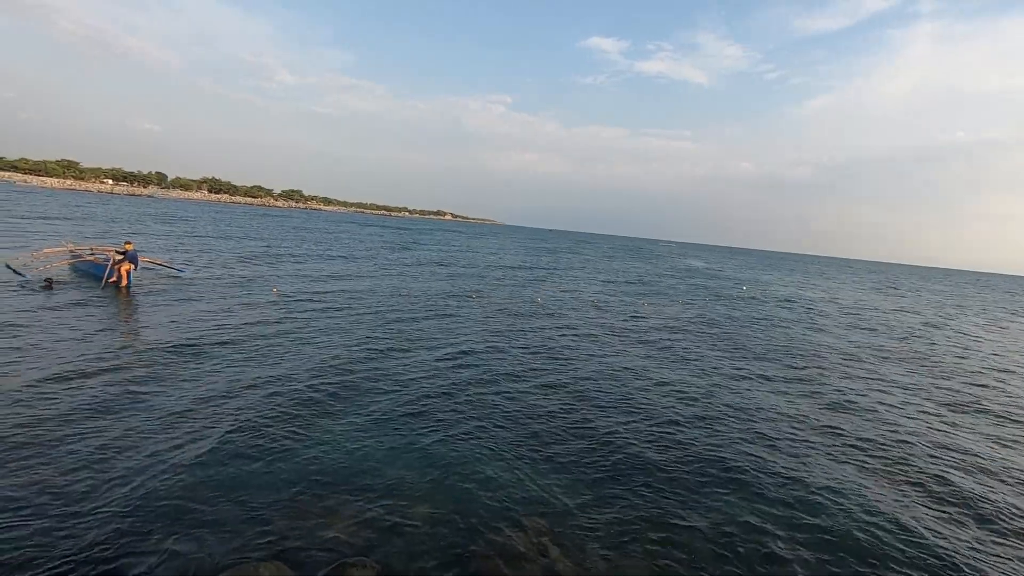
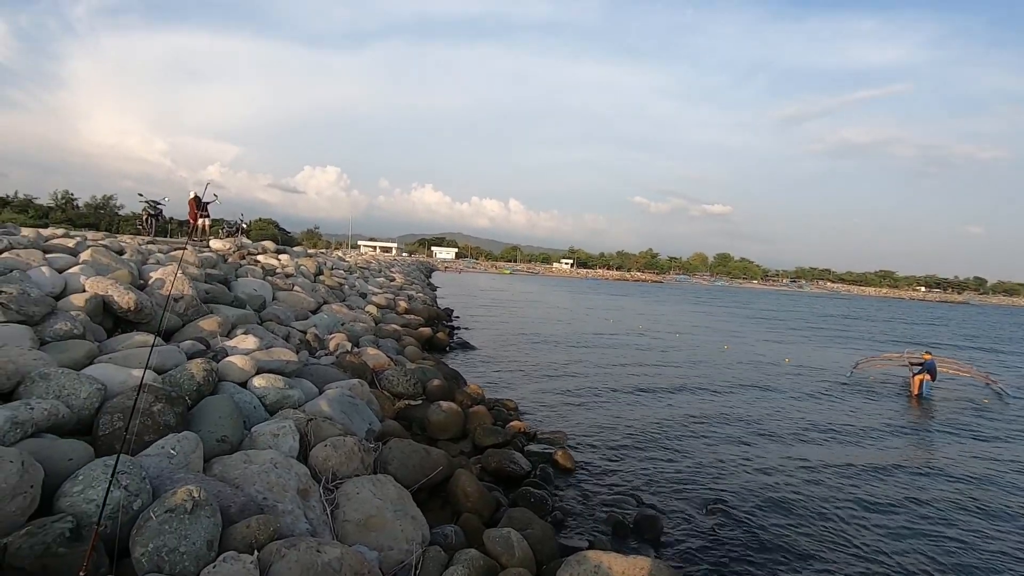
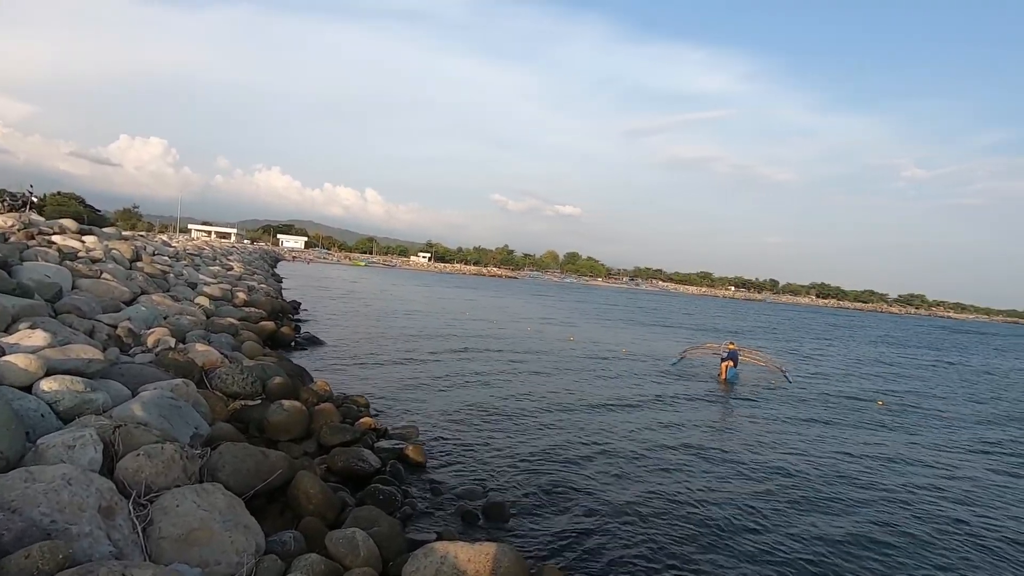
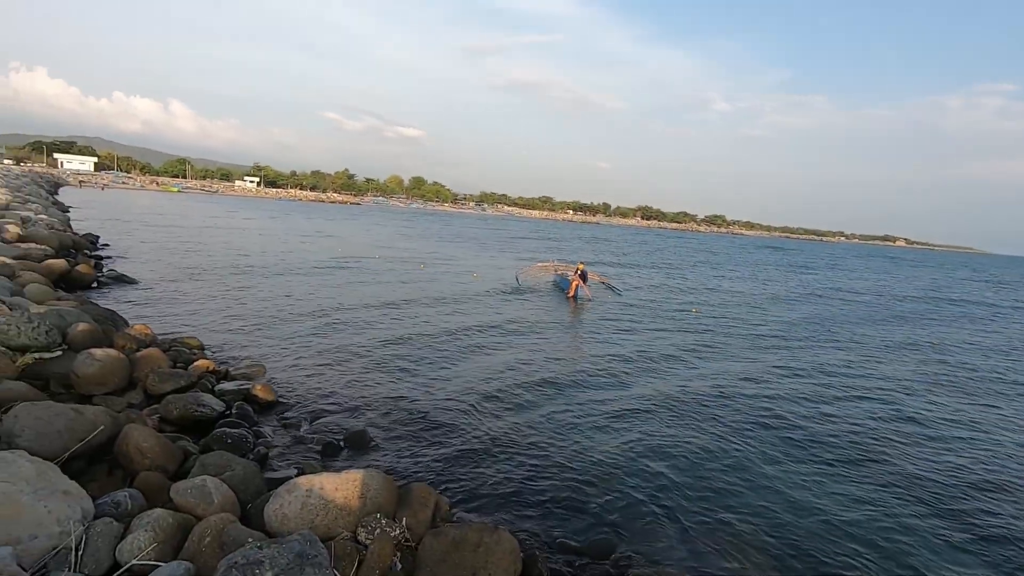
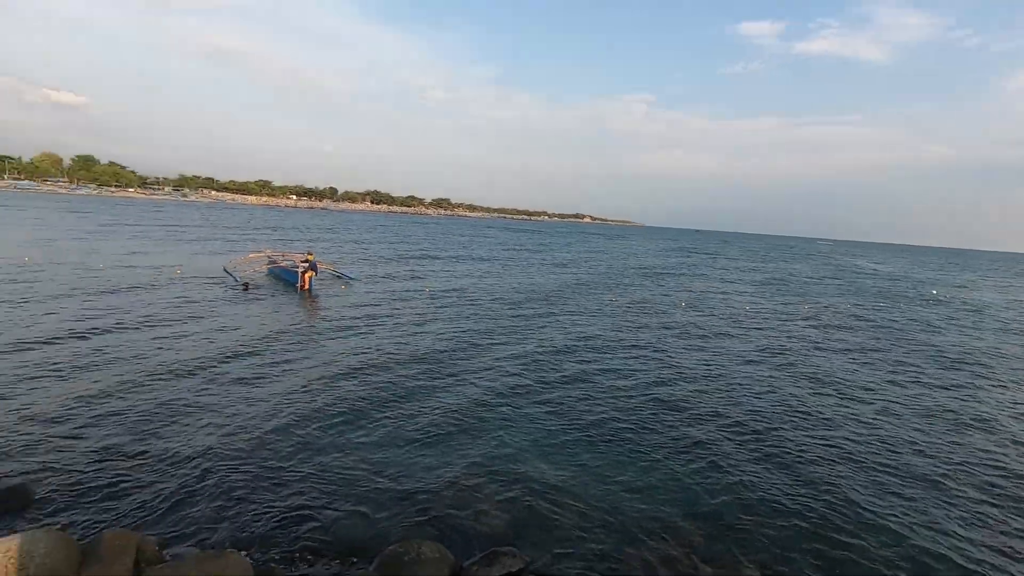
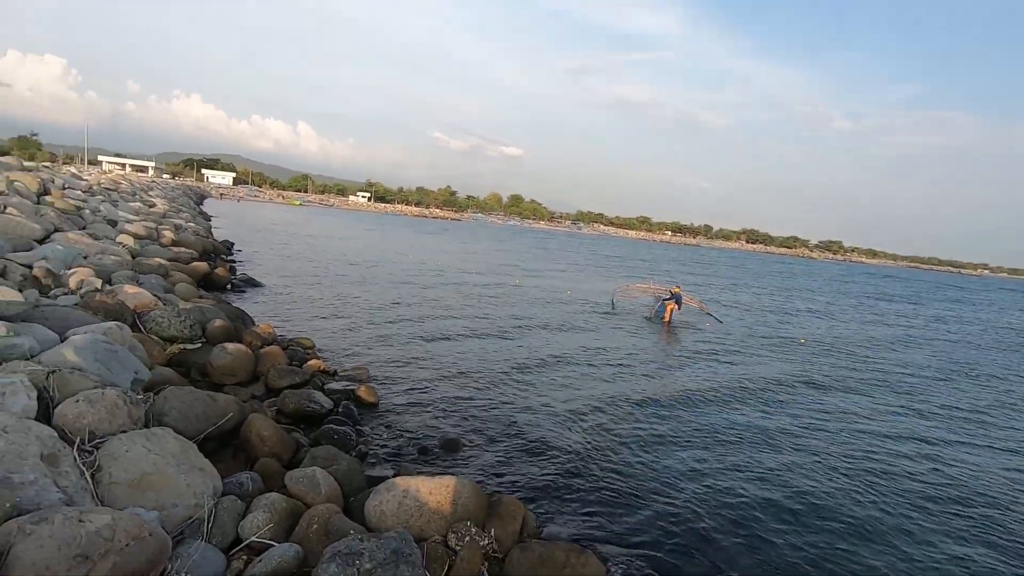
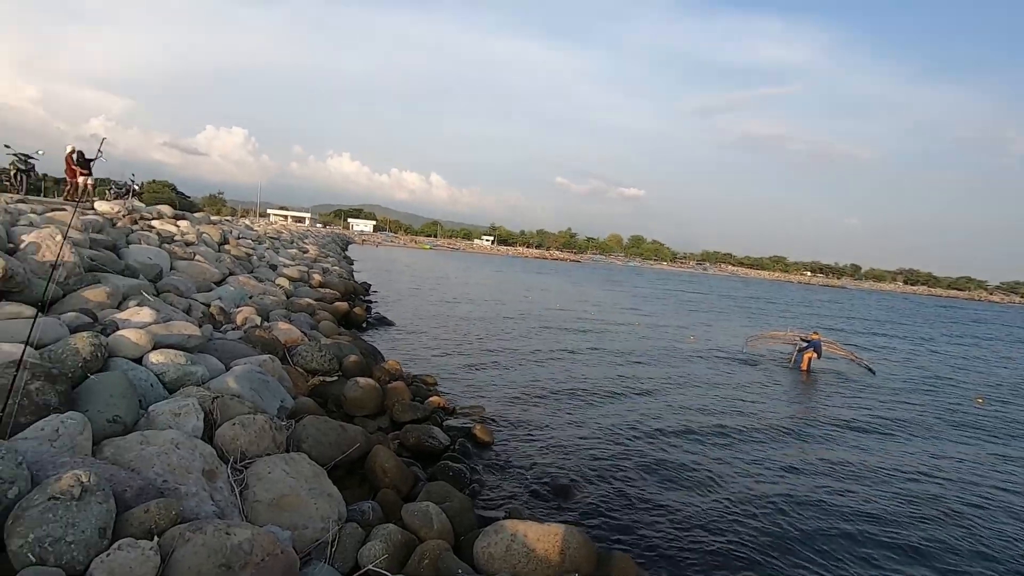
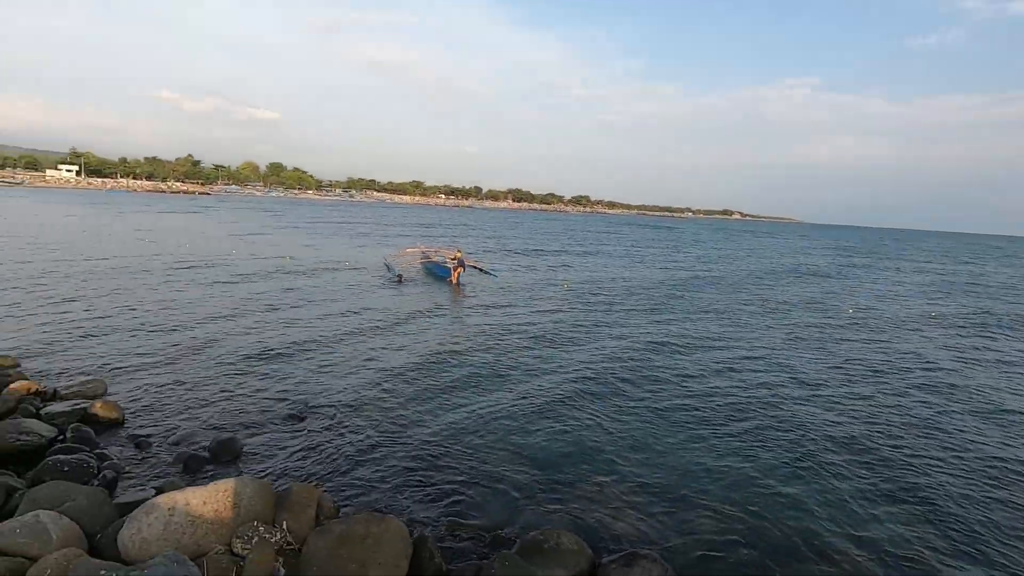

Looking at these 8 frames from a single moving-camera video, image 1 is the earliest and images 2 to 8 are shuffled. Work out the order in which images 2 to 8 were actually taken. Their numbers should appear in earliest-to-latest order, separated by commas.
5, 8, 4, 6, 7, 2, 3
